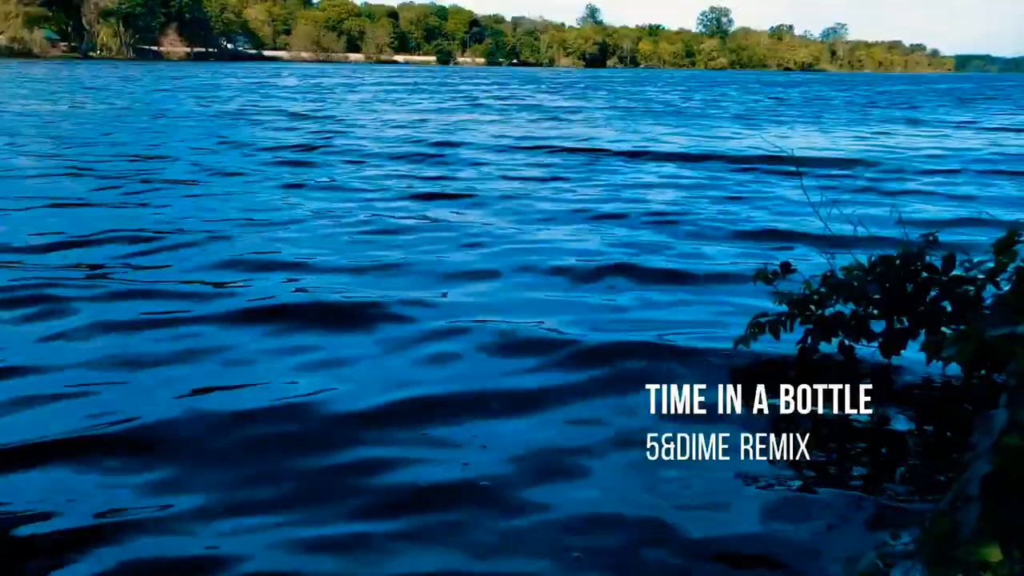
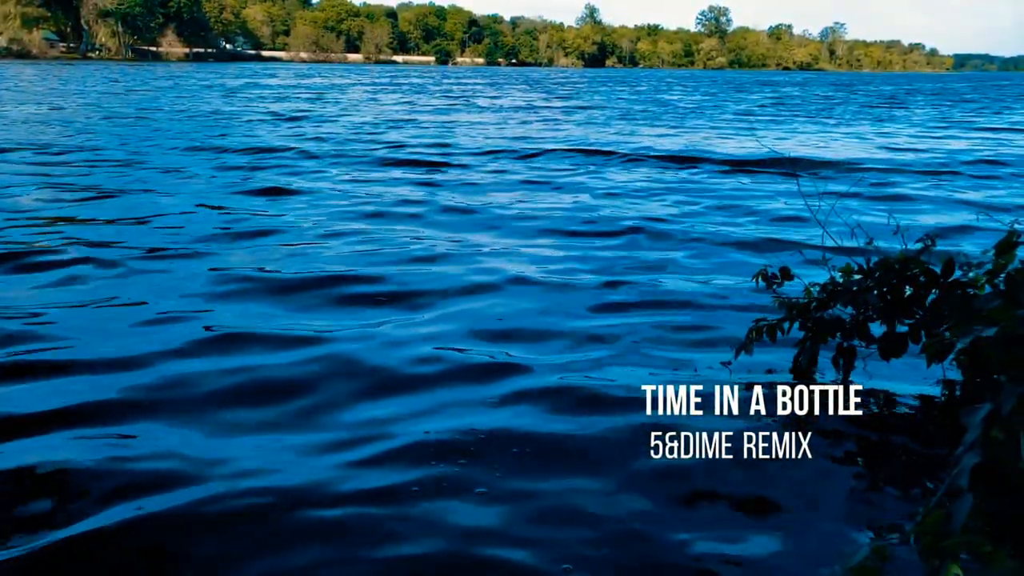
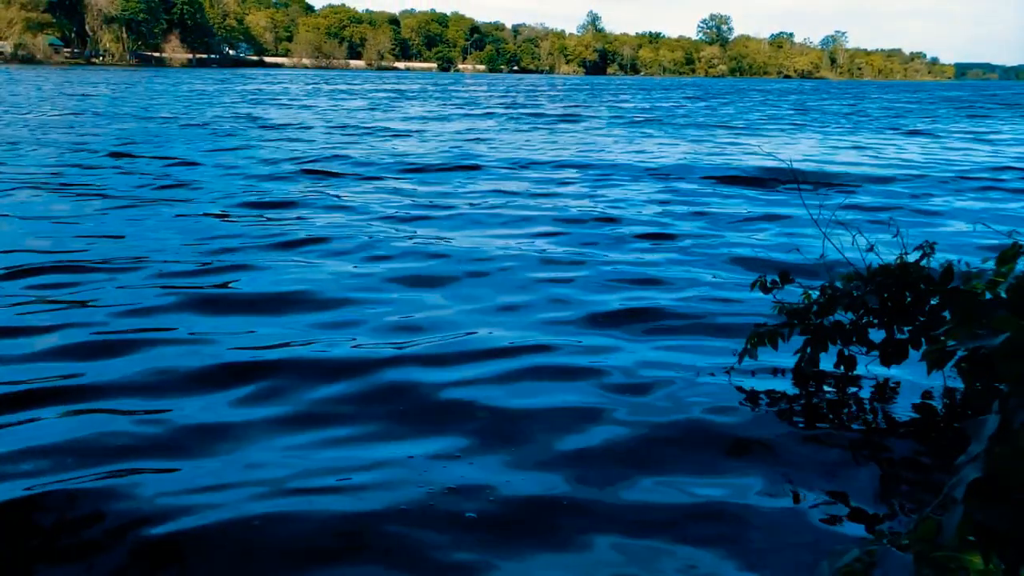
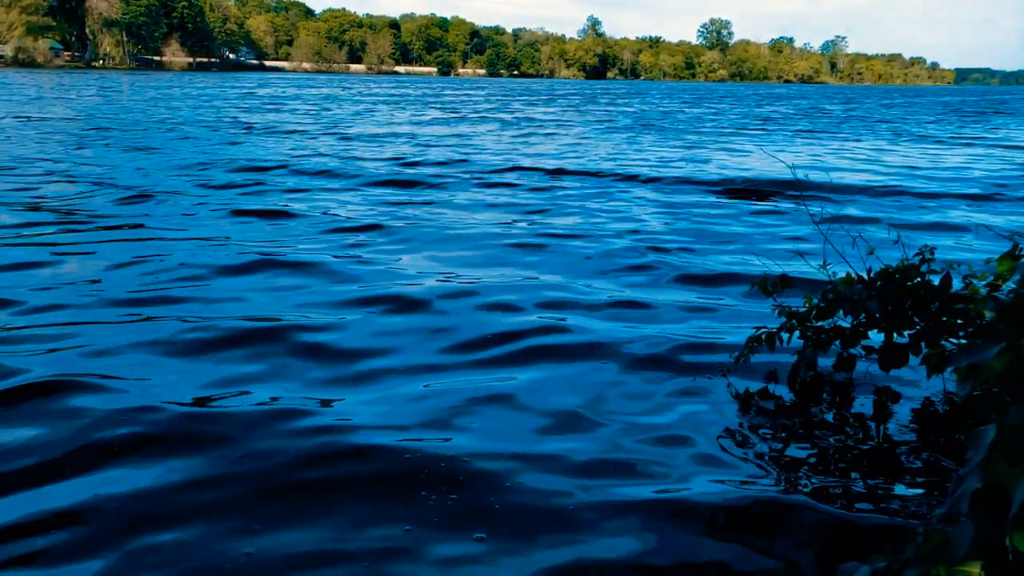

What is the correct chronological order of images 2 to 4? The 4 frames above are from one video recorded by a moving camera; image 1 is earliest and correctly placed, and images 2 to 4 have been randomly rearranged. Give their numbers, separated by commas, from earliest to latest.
2, 3, 4
